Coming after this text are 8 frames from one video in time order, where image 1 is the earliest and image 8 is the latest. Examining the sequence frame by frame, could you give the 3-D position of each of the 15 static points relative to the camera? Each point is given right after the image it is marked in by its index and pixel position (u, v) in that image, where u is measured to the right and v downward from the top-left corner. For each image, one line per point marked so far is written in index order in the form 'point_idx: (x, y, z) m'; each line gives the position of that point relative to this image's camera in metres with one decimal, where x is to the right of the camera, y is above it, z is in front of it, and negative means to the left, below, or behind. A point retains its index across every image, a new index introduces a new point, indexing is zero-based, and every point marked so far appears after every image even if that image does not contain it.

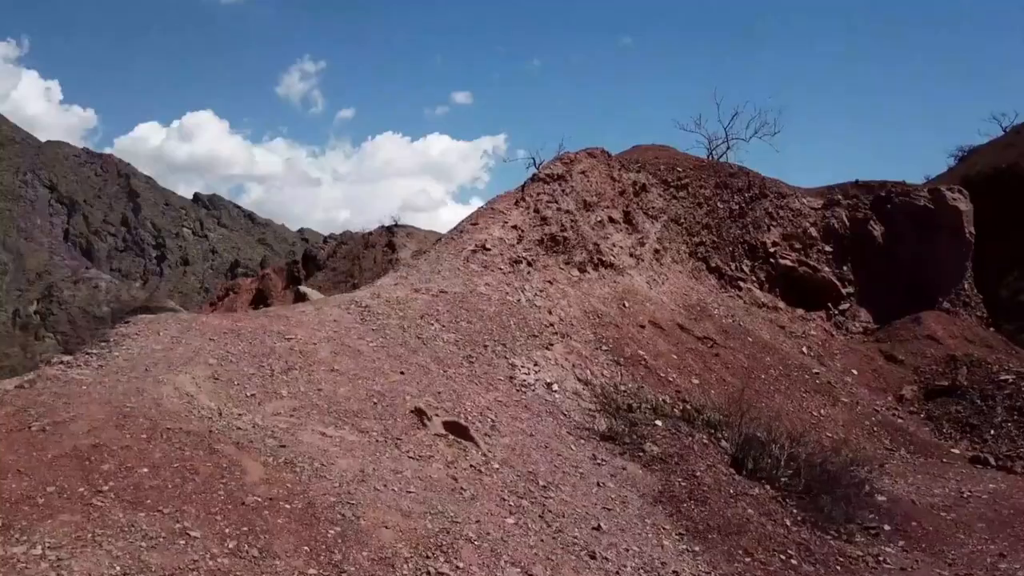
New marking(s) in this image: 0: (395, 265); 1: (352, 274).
0: (-3.0, +0.6, +19.4) m
1: (-4.2, +0.4, +20.0) m
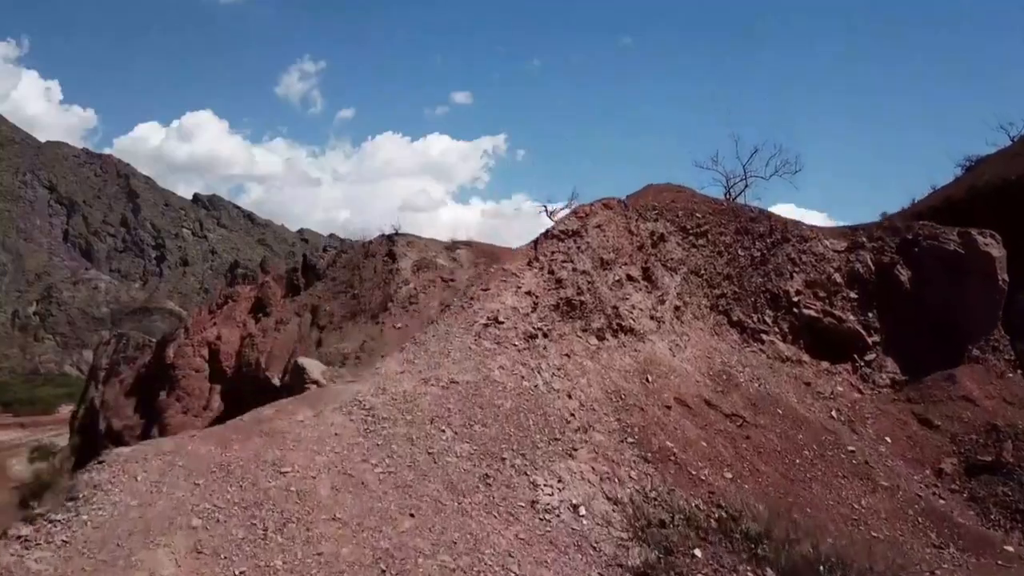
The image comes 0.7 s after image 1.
0: (-2.9, +0.3, +19.2) m
1: (-4.2, +0.1, +19.7) m
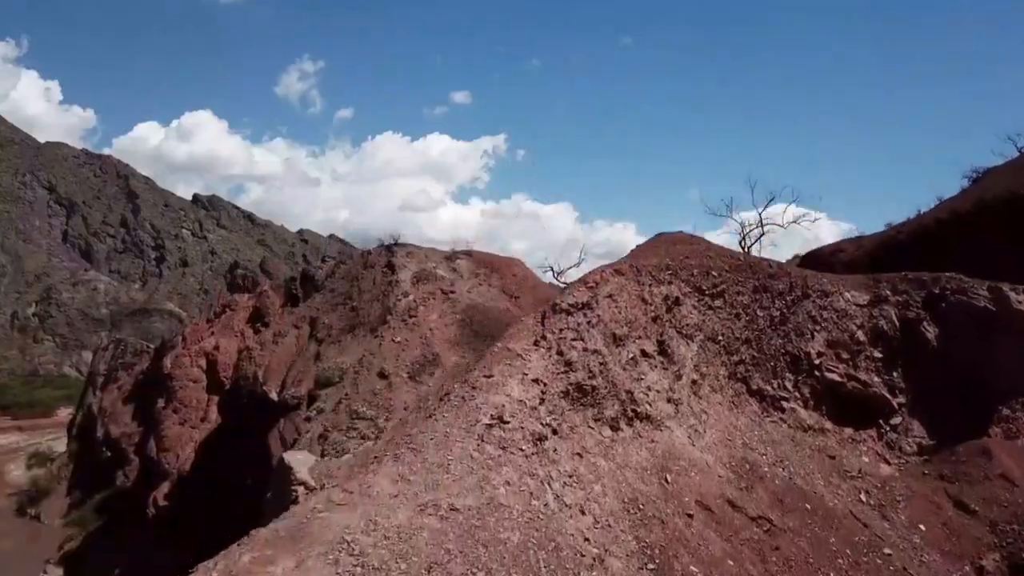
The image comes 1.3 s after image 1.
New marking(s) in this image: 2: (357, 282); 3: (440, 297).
0: (-2.9, 0.0, +18.9) m
1: (-4.1, -0.2, +19.5) m
2: (-4.1, +0.2, +20.0) m
3: (-1.8, -0.2, +18.8) m
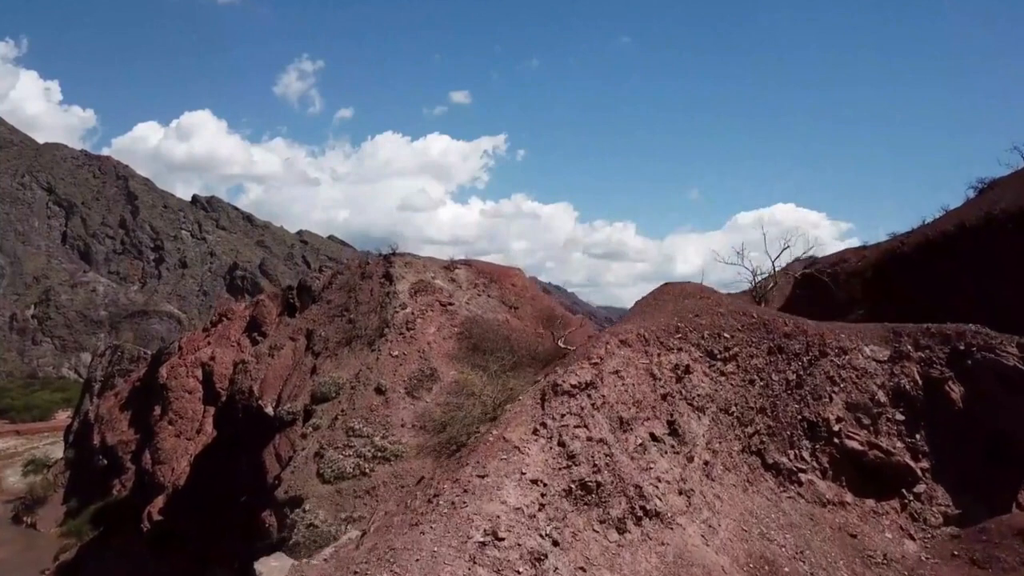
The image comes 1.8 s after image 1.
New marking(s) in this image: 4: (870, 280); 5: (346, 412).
0: (-2.9, -0.3, +18.7) m
1: (-4.2, -0.5, +19.2) m
2: (-4.1, -0.1, +19.7) m
3: (-1.8, -0.5, +18.5) m
4: (+8.8, +0.2, +18.8) m
5: (-3.4, -2.5, +15.5) m
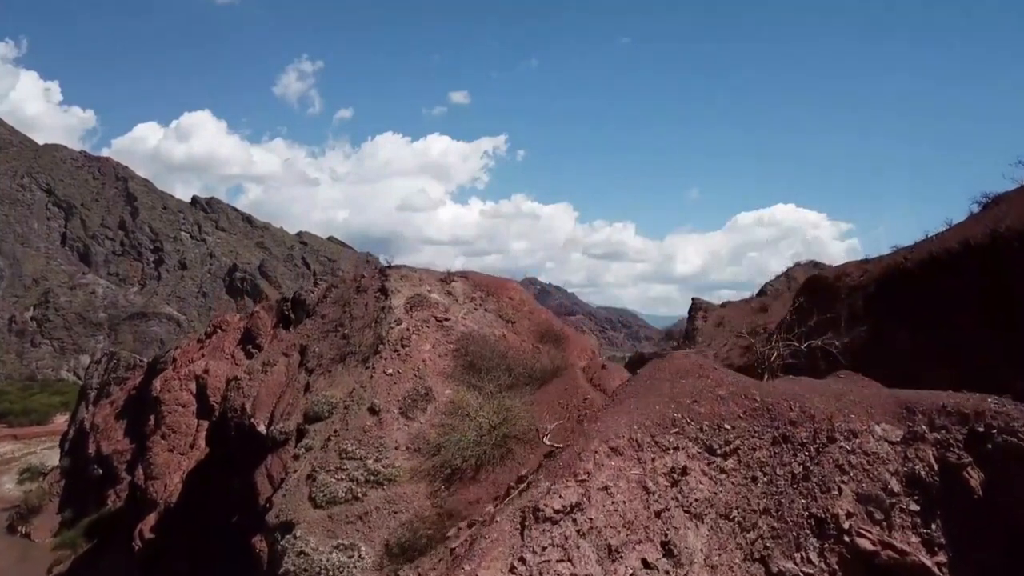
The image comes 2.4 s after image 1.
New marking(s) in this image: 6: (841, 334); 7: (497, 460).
0: (-3.0, -0.6, +18.4) m
1: (-4.2, -0.9, +19.0) m
2: (-4.2, -0.5, +19.5) m
3: (-1.9, -0.9, +18.2) m
4: (+8.7, -0.2, +18.5) m
5: (-3.5, -2.9, +15.2) m
6: (+8.1, -1.2, +18.8) m
7: (-0.3, -3.0, +13.5) m
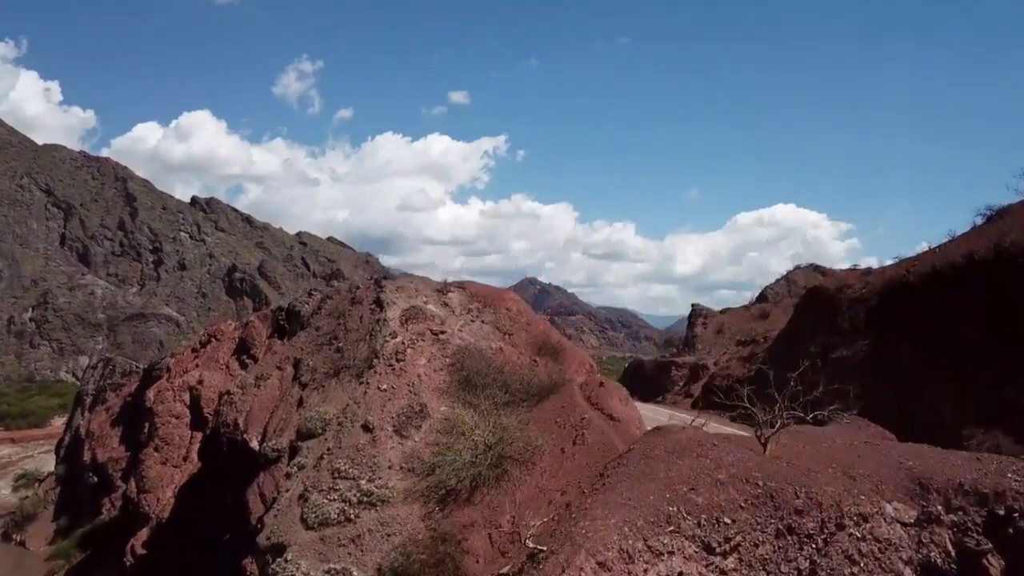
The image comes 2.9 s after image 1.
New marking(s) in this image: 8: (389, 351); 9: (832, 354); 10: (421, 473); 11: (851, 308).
0: (-3.1, -0.9, +18.1) m
1: (-4.3, -1.2, +18.7) m
2: (-4.3, -0.8, +19.2) m
3: (-2.0, -1.2, +18.0) m
4: (+8.7, -0.5, +18.2) m
5: (-3.5, -3.2, +14.9) m
6: (+8.0, -1.5, +18.6) m
7: (-0.3, -3.3, +13.2) m
8: (-2.8, -1.4, +17.3) m
9: (+7.9, -1.7, +18.8) m
10: (-1.7, -3.4, +14.0) m
11: (+8.4, -0.5, +18.9) m
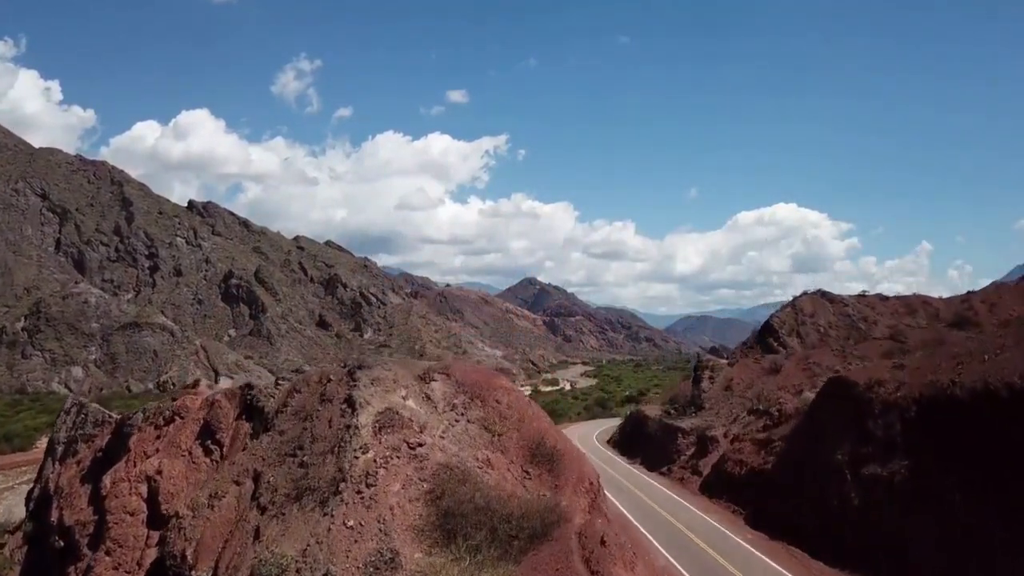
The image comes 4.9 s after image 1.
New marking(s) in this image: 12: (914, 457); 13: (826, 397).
0: (-3.3, -3.2, +15.9) m
1: (-4.6, -3.4, +16.5) m
2: (-4.5, -3.1, +17.0) m
3: (-2.2, -3.4, +15.8) m
4: (+8.4, -2.7, +16.0) m
5: (-3.8, -5.5, +12.7) m
6: (+7.8, -3.7, +16.4) m
7: (-0.6, -5.6, +11.0) m
8: (-3.0, -3.7, +15.1) m
9: (+7.7, -3.9, +16.6) m
10: (-1.9, -5.7, +11.8) m
11: (+8.2, -2.7, +16.7) m
12: (+8.2, -3.4, +15.7) m
13: (+8.0, -2.8, +19.4) m
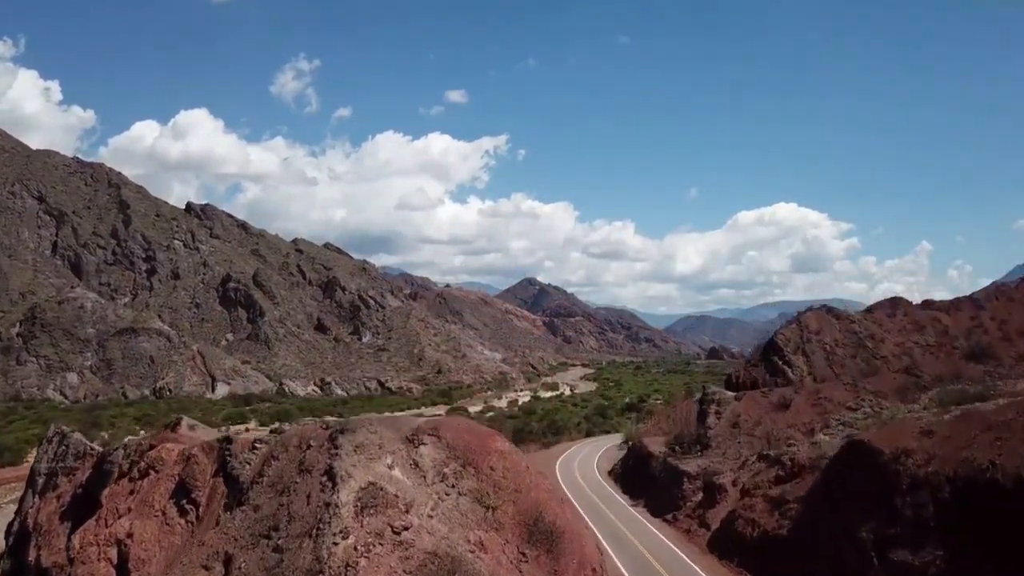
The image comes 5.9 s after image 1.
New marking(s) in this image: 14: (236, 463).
0: (-3.4, -4.5, +14.5) m
1: (-4.7, -4.7, +15.1) m
2: (-4.6, -4.4, +15.6) m
3: (-2.3, -4.7, +14.4) m
4: (+8.3, -4.0, +14.6) m
5: (-3.9, -6.8, +11.3) m
6: (+7.7, -5.0, +15.0) m
7: (-0.7, -6.9, +9.6) m
8: (-3.1, -5.0, +13.7) m
9: (+7.6, -5.2, +15.2) m
10: (-2.0, -7.0, +10.4) m
11: (+8.1, -4.0, +15.3) m
12: (+8.1, -4.7, +14.3) m
13: (+7.9, -4.1, +18.0) m
14: (-6.3, -3.9, +17.6) m
